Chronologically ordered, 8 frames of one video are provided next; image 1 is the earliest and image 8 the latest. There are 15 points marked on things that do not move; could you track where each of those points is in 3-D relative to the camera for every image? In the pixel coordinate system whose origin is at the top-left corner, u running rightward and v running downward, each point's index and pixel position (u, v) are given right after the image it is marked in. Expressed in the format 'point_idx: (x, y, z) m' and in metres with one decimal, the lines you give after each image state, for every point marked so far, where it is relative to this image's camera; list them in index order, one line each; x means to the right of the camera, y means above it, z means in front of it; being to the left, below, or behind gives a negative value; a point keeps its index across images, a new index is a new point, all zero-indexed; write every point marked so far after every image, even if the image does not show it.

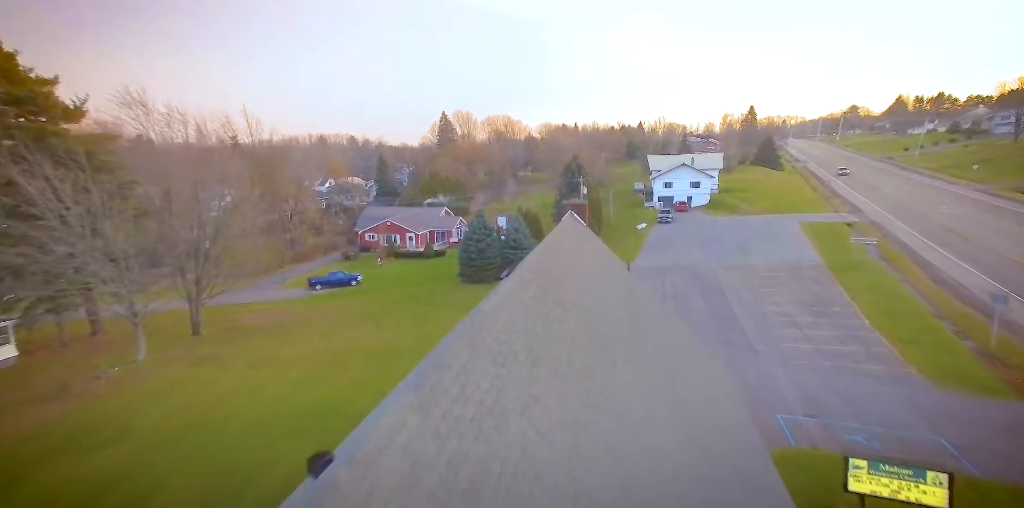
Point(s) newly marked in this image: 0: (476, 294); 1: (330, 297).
0: (-0.9, -1.3, +18.6) m
1: (-5.6, -1.4, +18.5) m
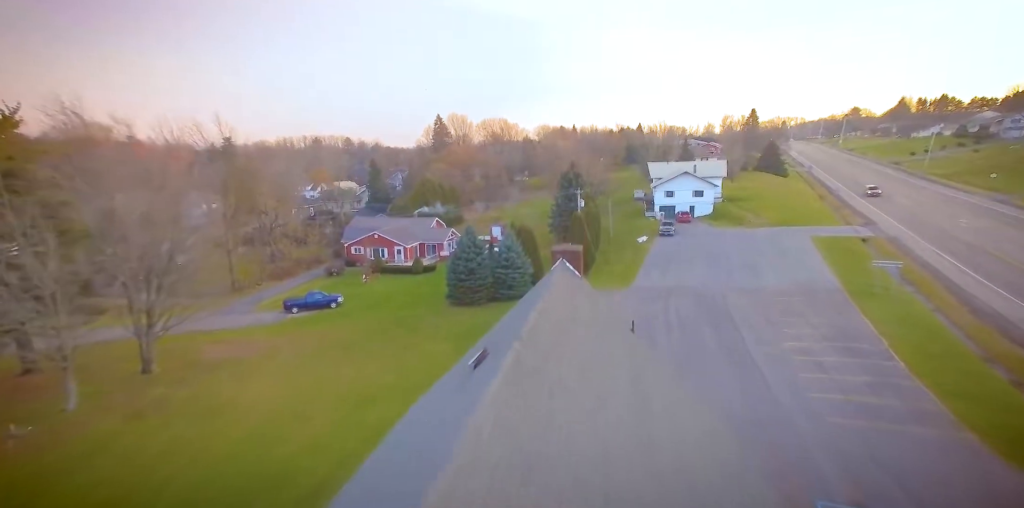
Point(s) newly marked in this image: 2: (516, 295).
0: (-1.2, -1.9, +17.1) m
1: (-5.9, -2.0, +17.0) m
2: (+0.1, -1.3, +18.8) m
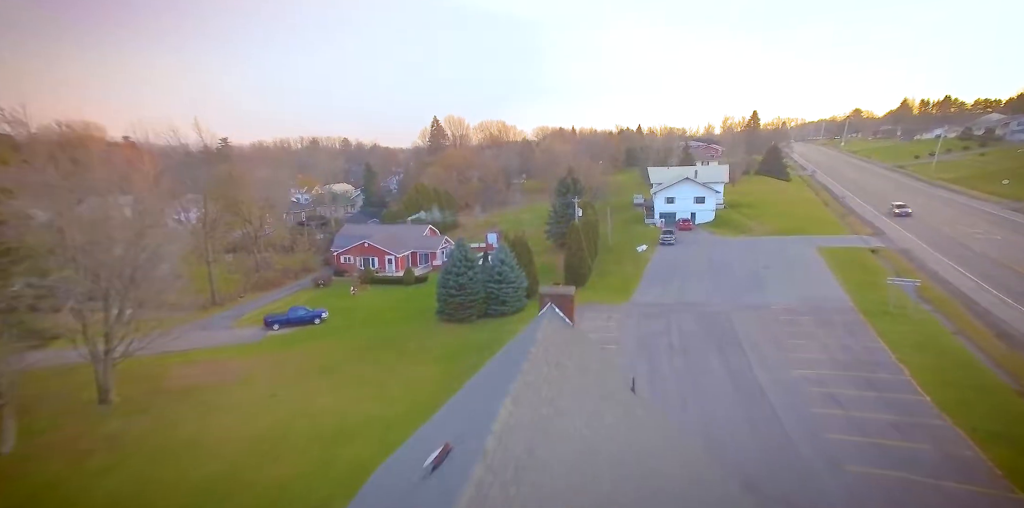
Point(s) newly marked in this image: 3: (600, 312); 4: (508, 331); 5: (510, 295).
0: (-1.4, -2.3, +16.2) m
1: (-6.1, -2.4, +16.1) m
2: (-0.1, -1.8, +17.8) m
3: (+2.6, -1.7, +17.2) m
4: (-0.1, -2.1, +16.3) m
5: (-0.1, -1.3, +17.9) m
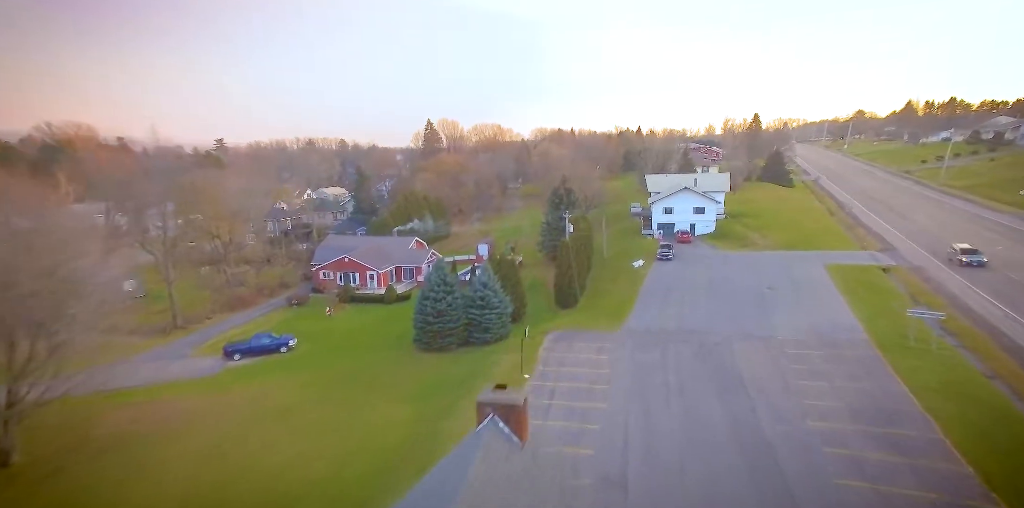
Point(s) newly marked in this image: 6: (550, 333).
0: (-1.9, -3.0, +14.8) m
1: (-6.6, -3.1, +14.7) m
2: (-0.6, -2.4, +16.4) m
3: (+2.1, -2.4, +15.8) m
4: (-0.6, -2.8, +14.9) m
5: (-0.5, -1.9, +16.4) m
6: (+1.1, -2.3, +16.7) m
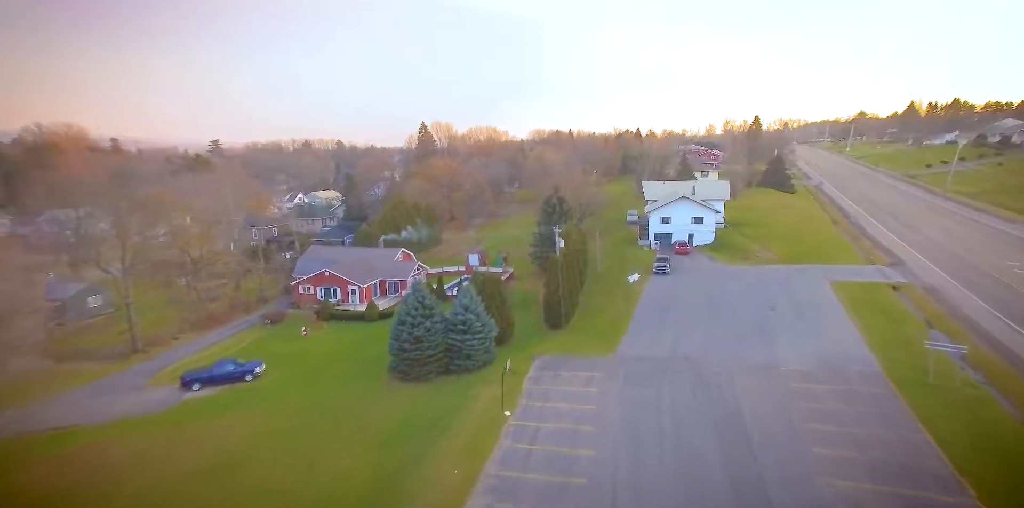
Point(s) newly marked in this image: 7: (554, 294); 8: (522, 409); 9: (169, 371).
0: (-2.3, -3.5, +13.6) m
1: (-7.0, -3.6, +13.5) m
2: (-1.0, -2.9, +15.2) m
3: (+1.7, -2.9, +14.6) m
4: (-1.0, -3.3, +13.7) m
5: (-1.0, -2.5, +15.3) m
6: (+0.7, -2.8, +15.6) m
7: (+1.3, -1.3, +18.6) m
8: (+0.2, -3.4, +12.6) m
9: (-9.2, -3.1, +15.5) m
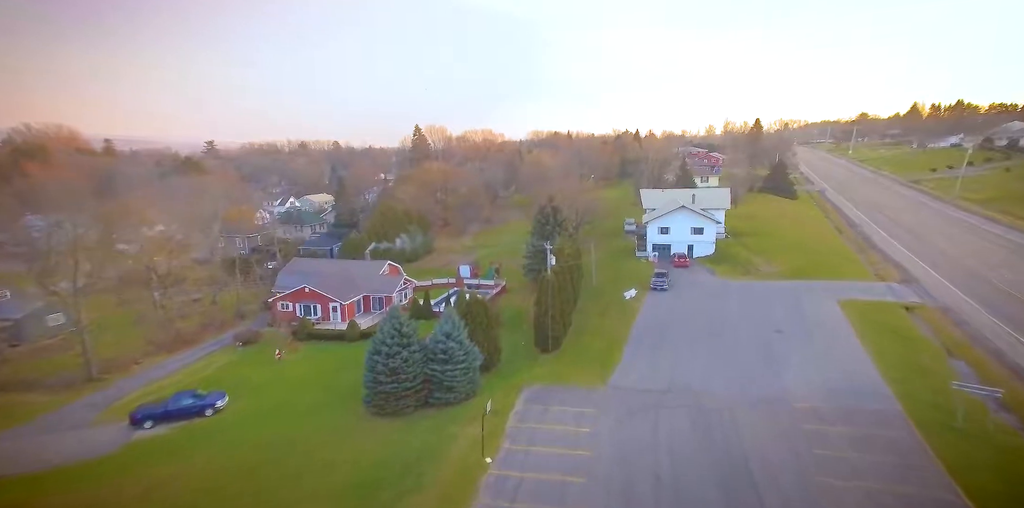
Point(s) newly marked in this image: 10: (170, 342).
0: (-2.7, -4.1, +12.4) m
1: (-7.4, -4.2, +12.3) m
2: (-1.4, -3.5, +14.0) m
3: (+1.3, -3.5, +13.4) m
4: (-1.4, -3.9, +12.5) m
5: (-1.3, -3.0, +14.1) m
6: (+0.3, -3.4, +14.4) m
7: (+1.0, -1.8, +17.4) m
8: (-0.2, -3.9, +11.4) m
9: (-9.6, -3.7, +14.3) m
10: (-11.1, -2.9, +19.0) m
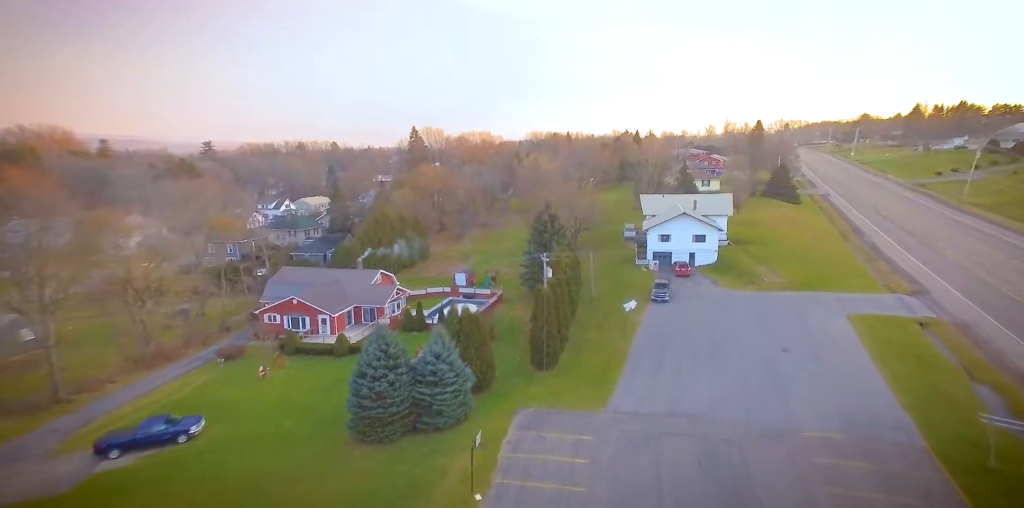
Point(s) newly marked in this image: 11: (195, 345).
0: (-2.8, -4.5, +11.6) m
1: (-7.5, -4.6, +11.5) m
2: (-1.6, -3.9, +13.2) m
3: (+1.1, -3.9, +12.6) m
4: (-1.6, -4.2, +11.7) m
5: (-1.5, -3.4, +13.3) m
6: (+0.1, -3.8, +13.6) m
7: (+0.8, -2.2, +16.6) m
8: (-0.3, -4.3, +10.6) m
9: (-9.7, -4.0, +13.5) m
10: (-11.2, -3.3, +18.2) m
11: (-10.7, -3.1, +19.6) m
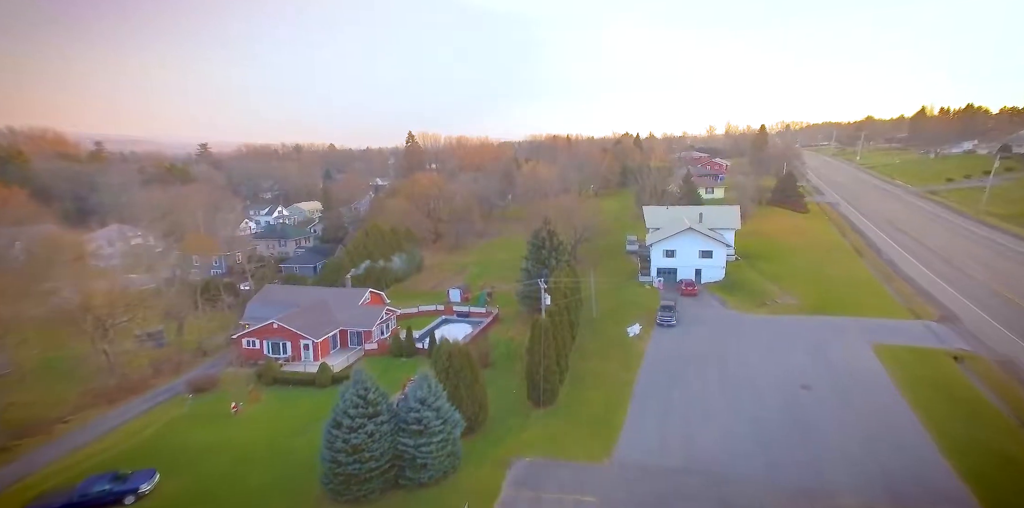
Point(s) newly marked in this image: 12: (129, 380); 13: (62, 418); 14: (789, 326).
0: (-3.0, -5.2, +10.2) m
1: (-7.7, -5.3, +10.1) m
2: (-1.7, -4.6, +11.8) m
3: (+1.0, -4.5, +11.2) m
4: (-1.7, -4.9, +10.3) m
5: (-1.6, -4.1, +11.9) m
6: (0.0, -4.5, +12.2) m
7: (+0.7, -2.9, +15.2) m
8: (-0.4, -5.0, +9.2) m
9: (-9.9, -4.7, +12.1) m
10: (-11.4, -4.0, +16.8) m
11: (-10.8, -3.8, +18.2) m
12: (-11.4, -3.8, +17.5) m
13: (-11.4, -4.2, +14.9) m
14: (+9.1, -2.3, +19.0) m
